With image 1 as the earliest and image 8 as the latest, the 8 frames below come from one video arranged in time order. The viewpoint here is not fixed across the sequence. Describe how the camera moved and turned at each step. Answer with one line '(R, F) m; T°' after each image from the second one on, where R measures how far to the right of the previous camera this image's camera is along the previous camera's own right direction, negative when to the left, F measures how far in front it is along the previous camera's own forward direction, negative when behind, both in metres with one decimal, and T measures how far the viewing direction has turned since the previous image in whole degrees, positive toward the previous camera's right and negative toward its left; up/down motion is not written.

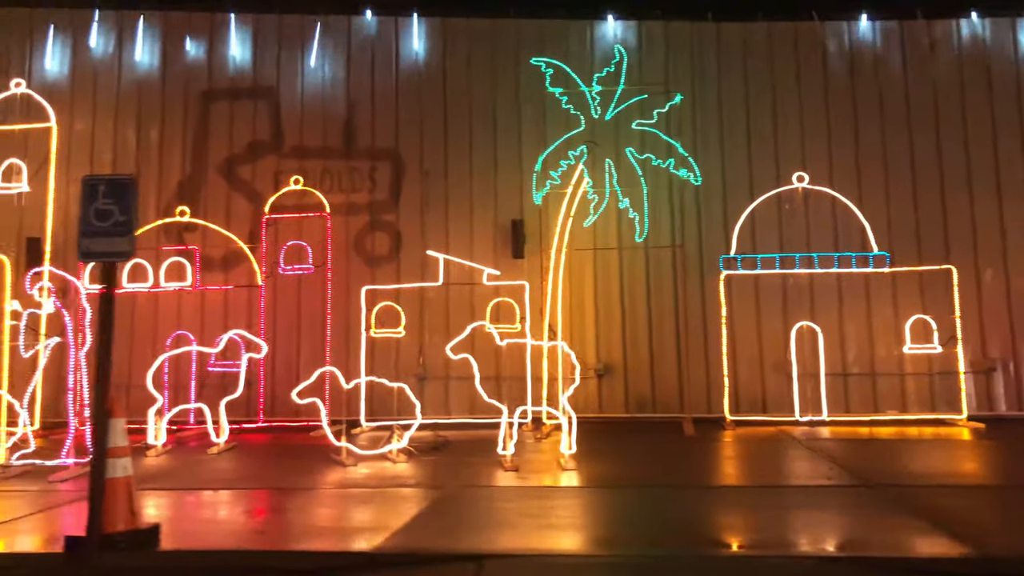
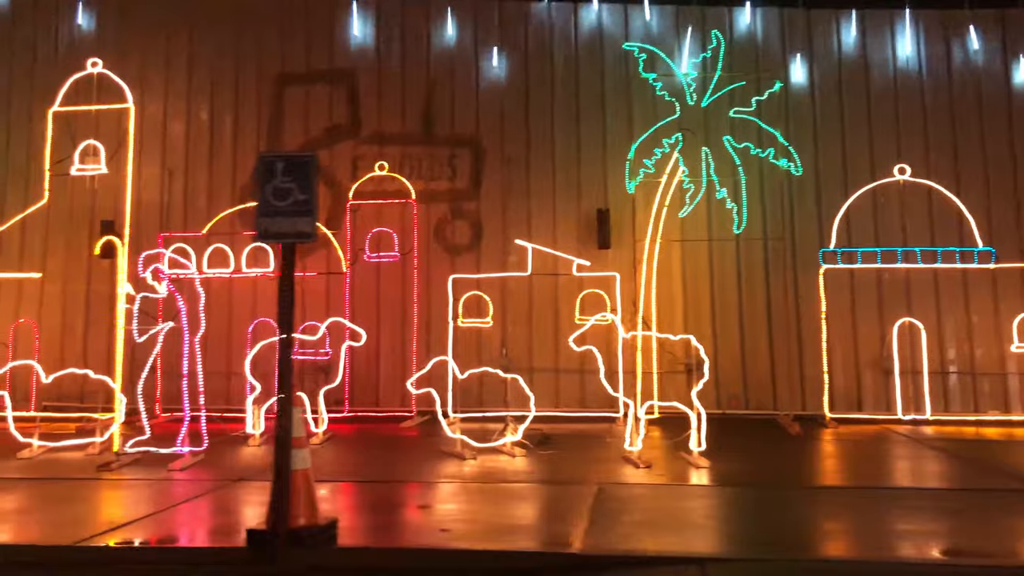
(-0.6, +0.2) m; 0°
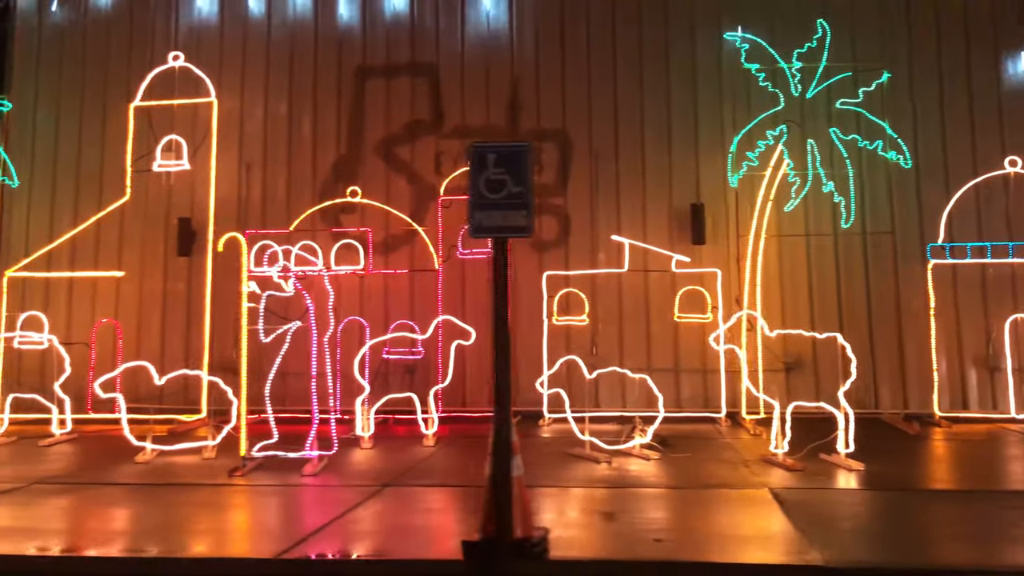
(-0.7, +0.2) m; 0°
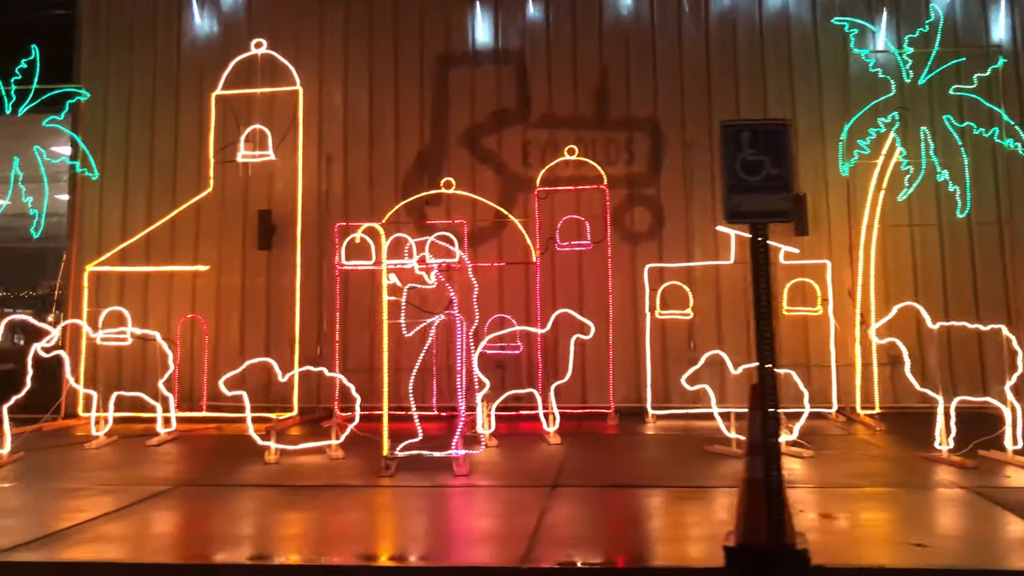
(-0.7, +0.2) m; 0°
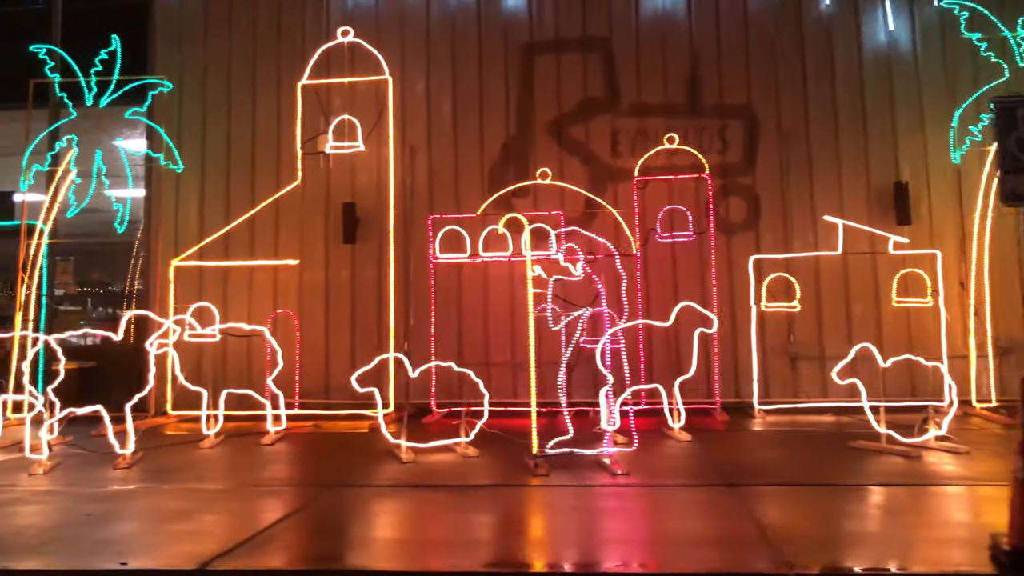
(-0.7, +0.2) m; 0°
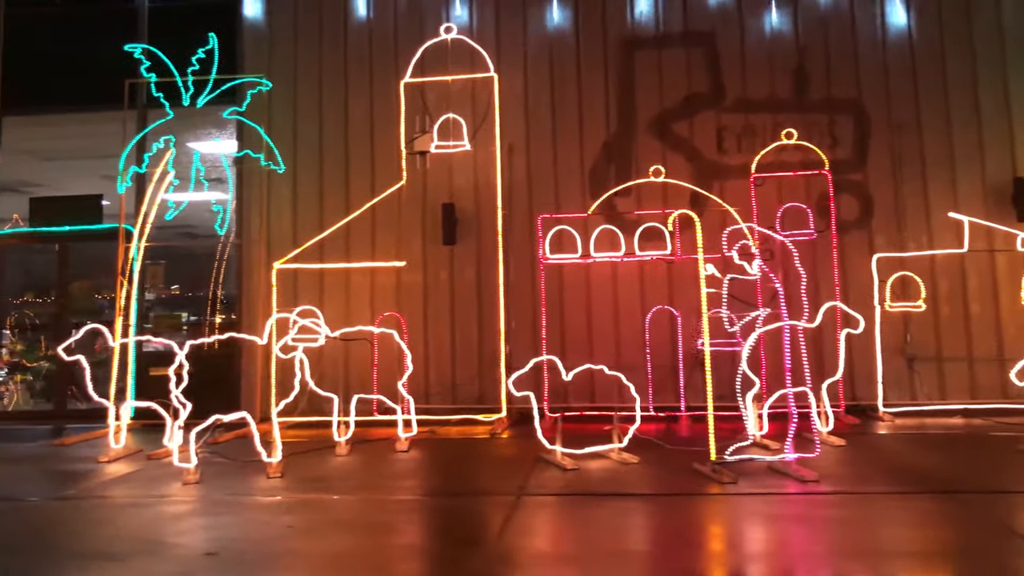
(-0.7, +0.2) m; 0°
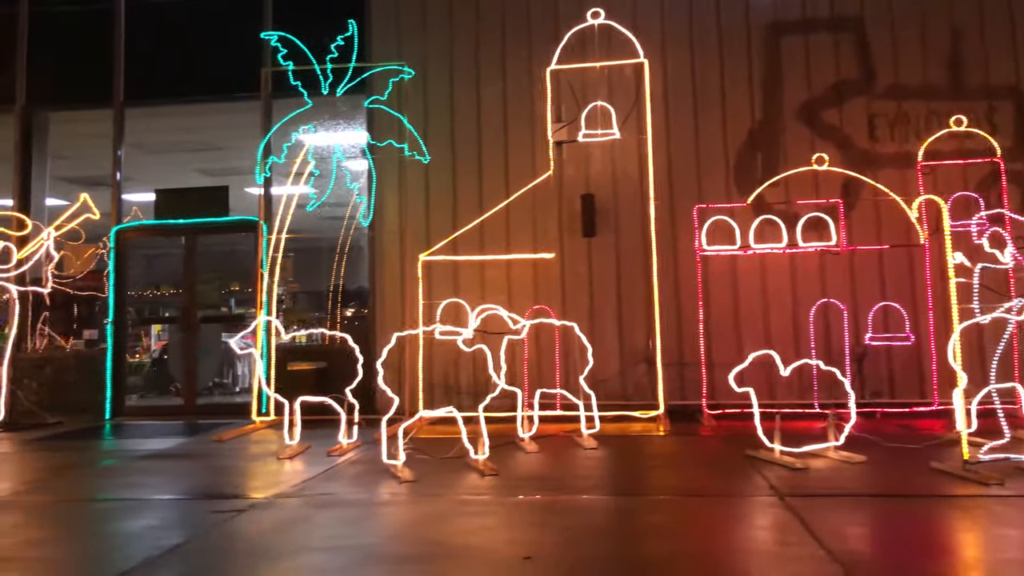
(-0.9, +0.2) m; -1°
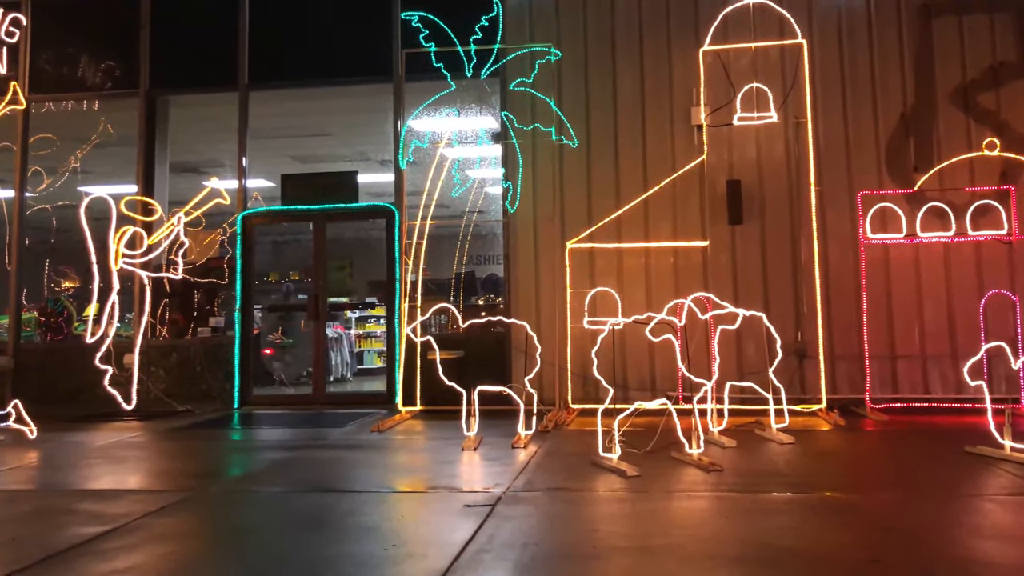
(-0.9, +0.2) m; -1°
